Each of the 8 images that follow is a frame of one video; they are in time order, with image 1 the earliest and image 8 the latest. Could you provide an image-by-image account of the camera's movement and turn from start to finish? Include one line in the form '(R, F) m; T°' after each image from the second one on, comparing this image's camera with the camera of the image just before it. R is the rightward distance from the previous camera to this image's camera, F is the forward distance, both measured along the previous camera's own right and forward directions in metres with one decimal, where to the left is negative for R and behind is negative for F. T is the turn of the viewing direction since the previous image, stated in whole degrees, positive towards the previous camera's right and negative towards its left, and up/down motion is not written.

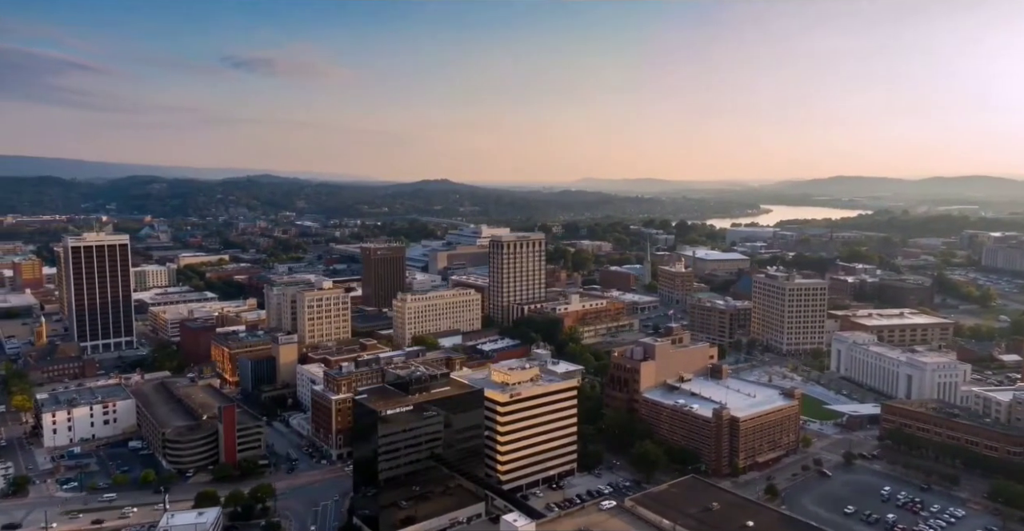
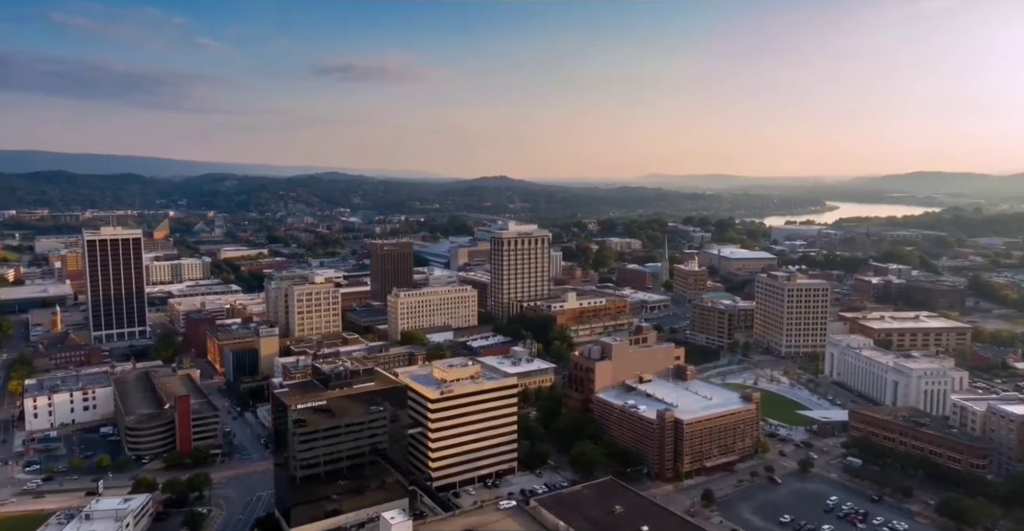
(+6.0, +0.5) m; -5°
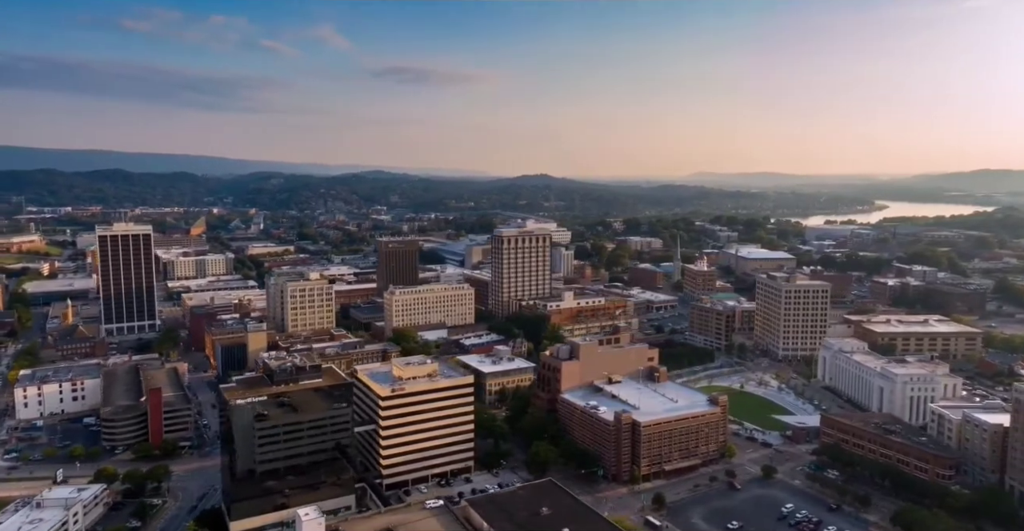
(+4.2, +0.3) m; -3°
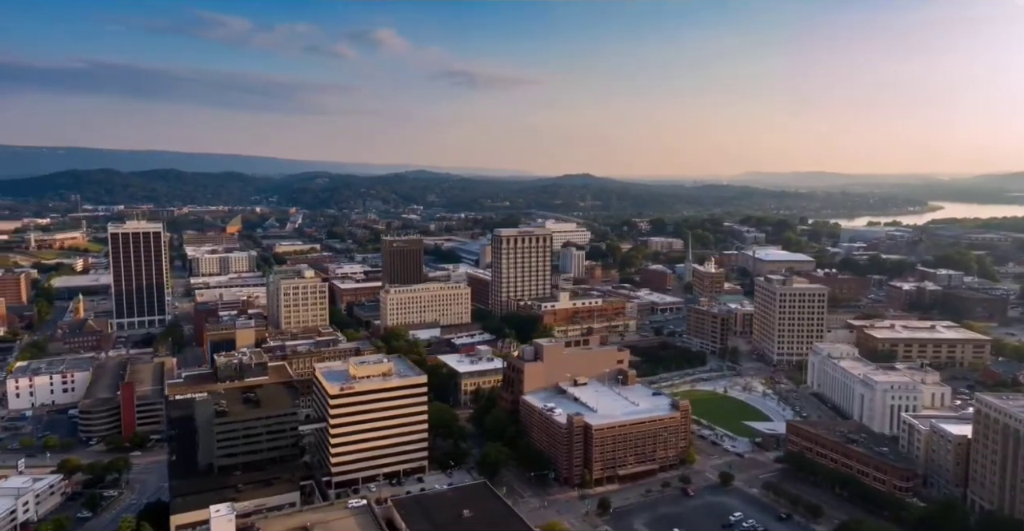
(+4.4, +0.4) m; -3°
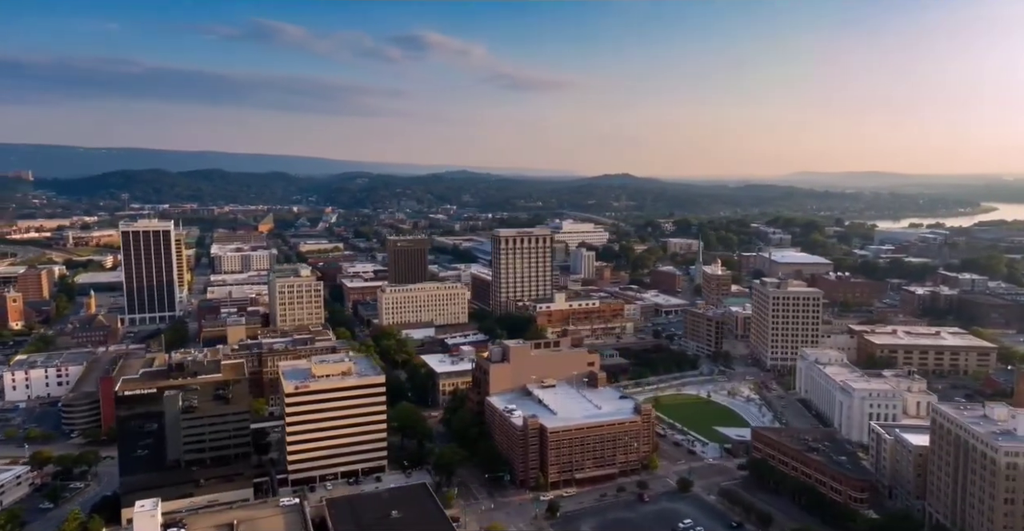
(+4.0, +0.3) m; -3°
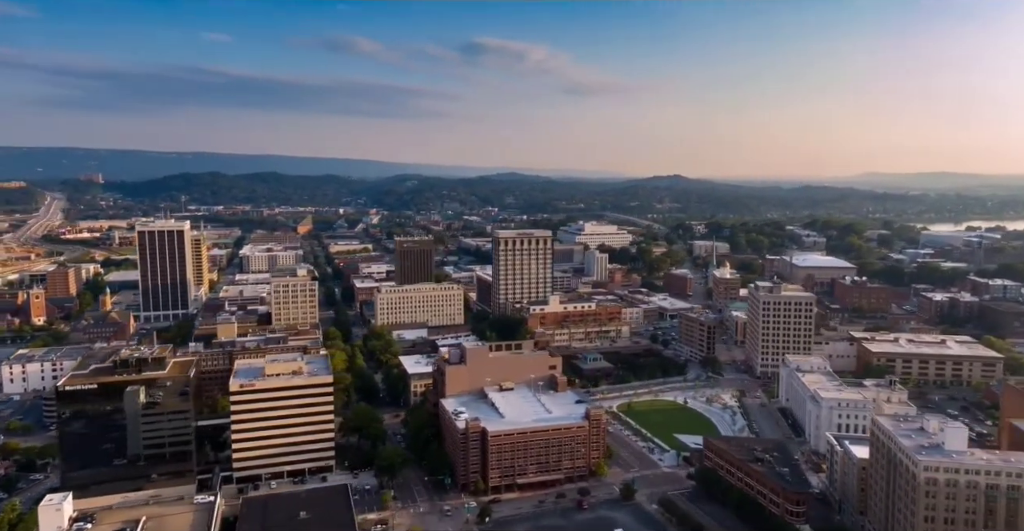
(+5.1, +0.6) m; -4°
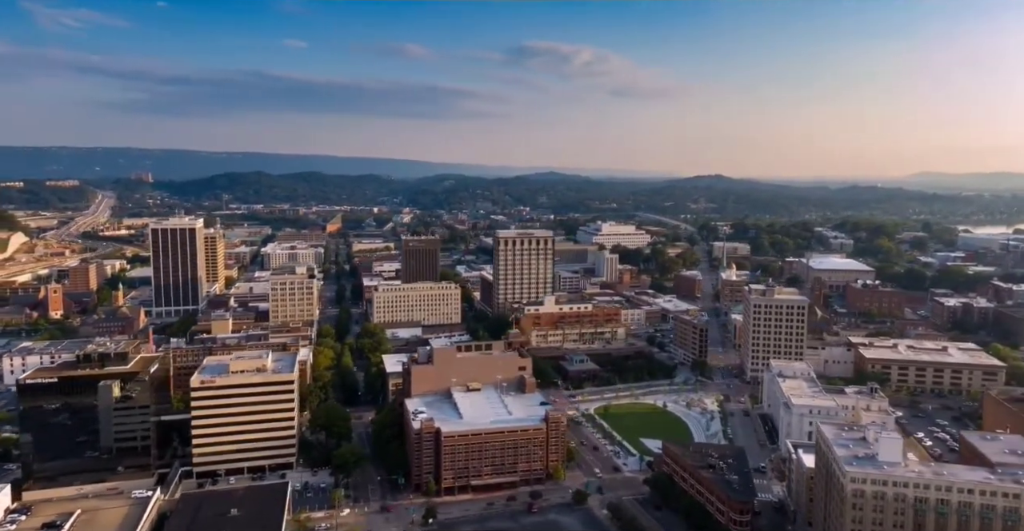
(+3.9, +0.4) m; -3°
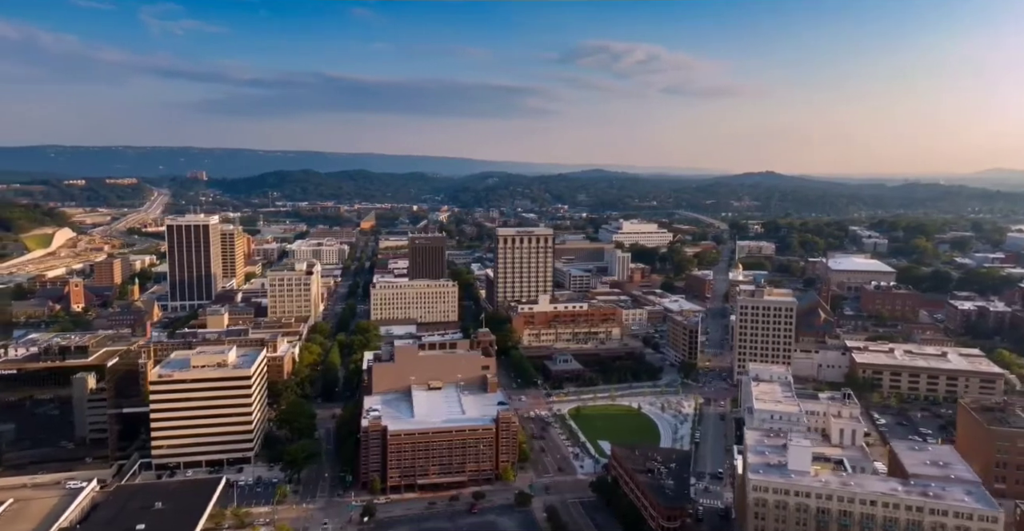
(+4.6, +0.4) m; -4°
